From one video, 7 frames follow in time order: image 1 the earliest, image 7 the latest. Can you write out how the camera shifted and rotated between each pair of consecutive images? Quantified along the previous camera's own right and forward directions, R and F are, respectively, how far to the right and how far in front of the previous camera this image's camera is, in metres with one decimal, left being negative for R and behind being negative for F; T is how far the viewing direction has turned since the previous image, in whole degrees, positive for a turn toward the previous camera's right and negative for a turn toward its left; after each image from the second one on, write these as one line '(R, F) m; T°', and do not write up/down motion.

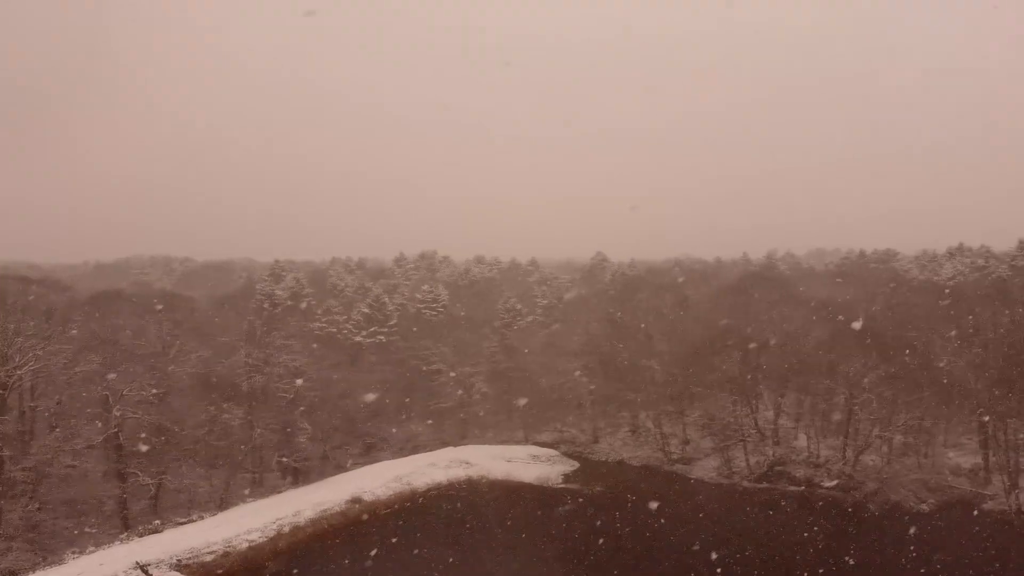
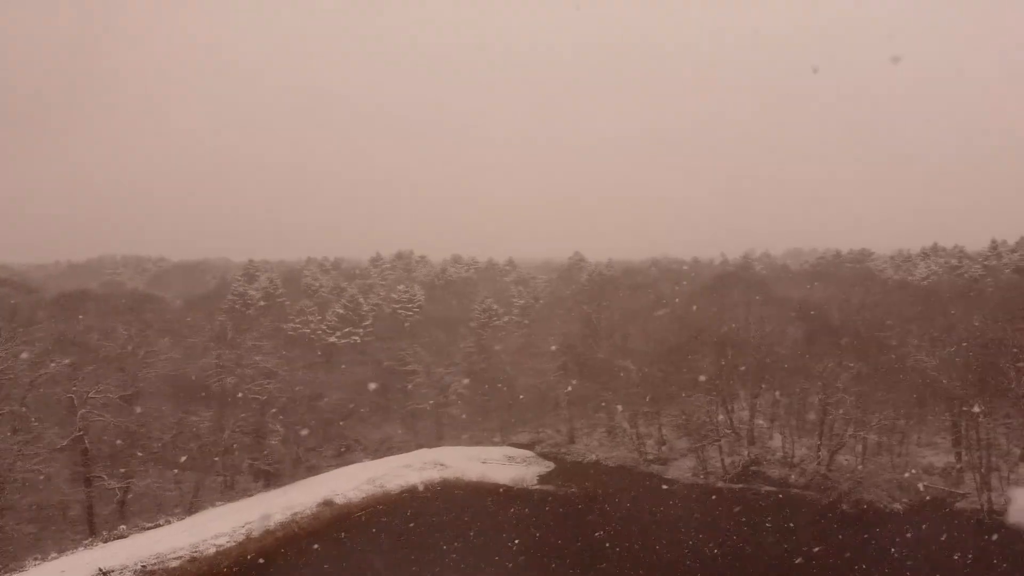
(+0.3, +0.3) m; +1°
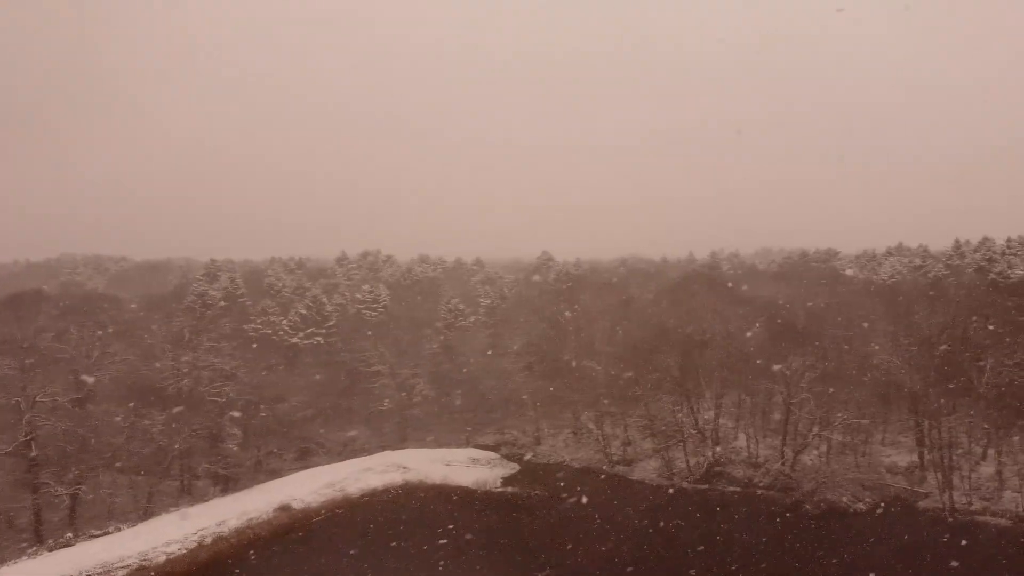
(+0.5, +0.5) m; +2°
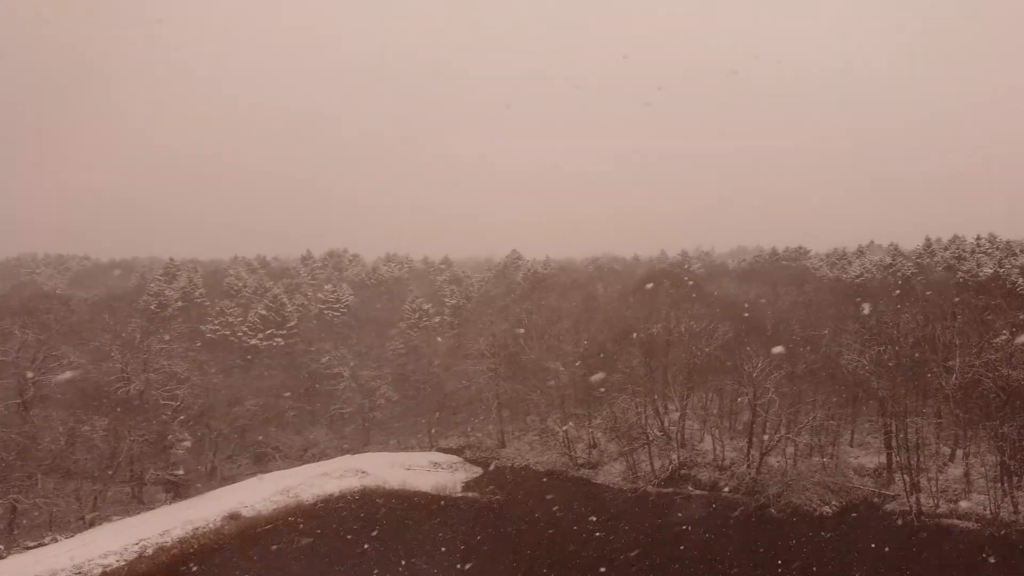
(+0.9, +0.9) m; +1°
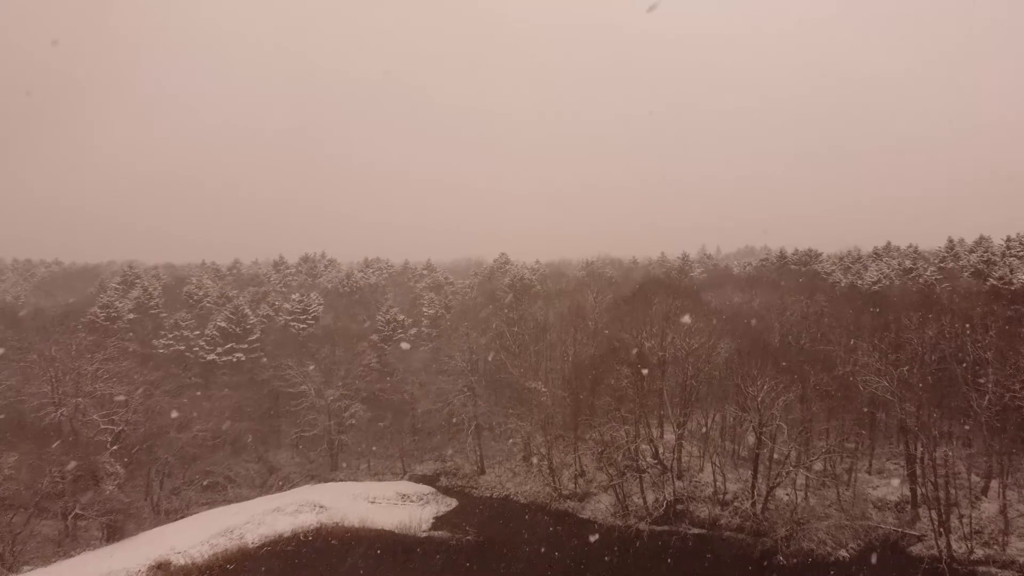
(+1.3, +3.9) m; -1°
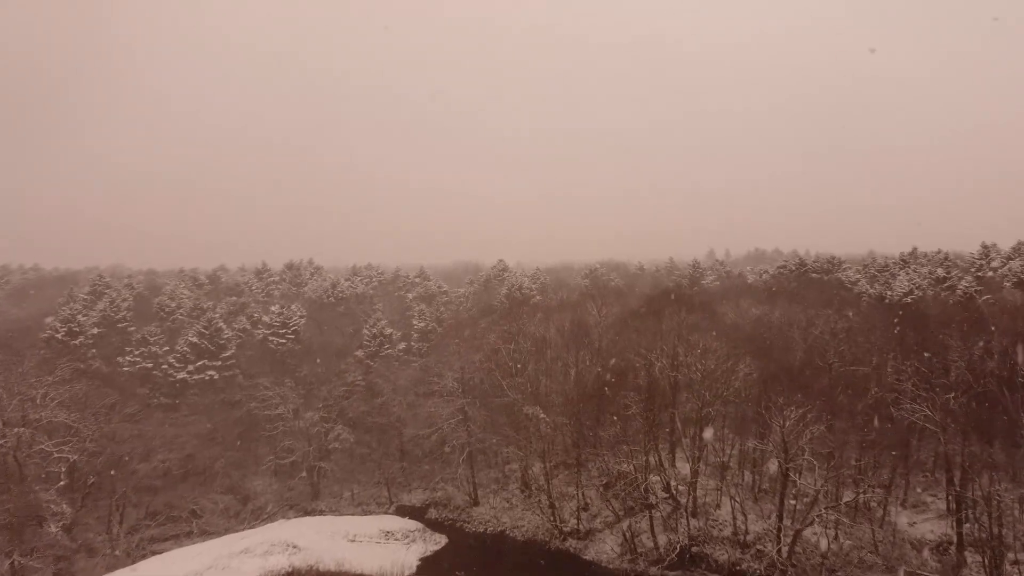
(+0.3, +3.3) m; 0°
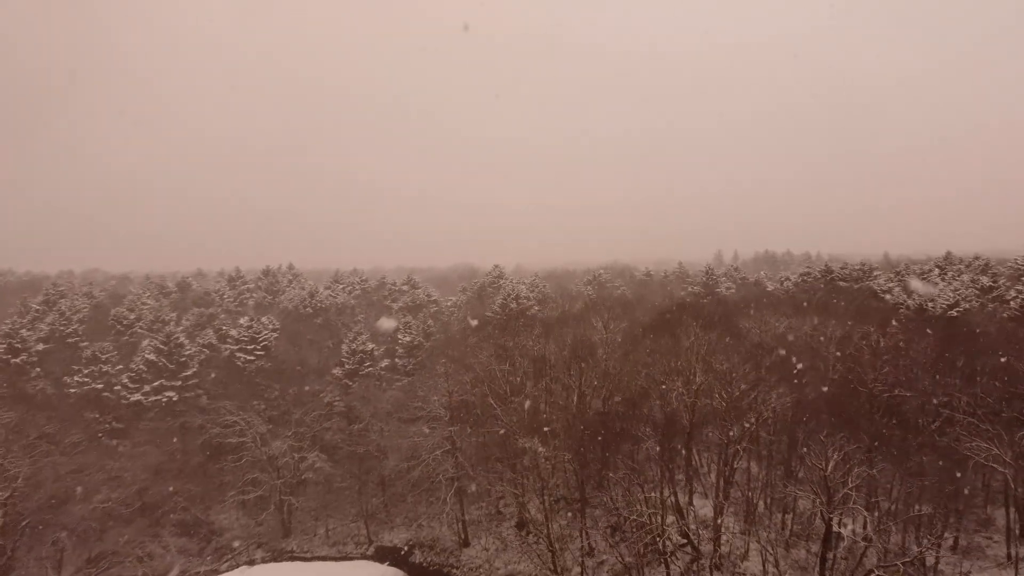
(+0.2, +4.0) m; 0°
